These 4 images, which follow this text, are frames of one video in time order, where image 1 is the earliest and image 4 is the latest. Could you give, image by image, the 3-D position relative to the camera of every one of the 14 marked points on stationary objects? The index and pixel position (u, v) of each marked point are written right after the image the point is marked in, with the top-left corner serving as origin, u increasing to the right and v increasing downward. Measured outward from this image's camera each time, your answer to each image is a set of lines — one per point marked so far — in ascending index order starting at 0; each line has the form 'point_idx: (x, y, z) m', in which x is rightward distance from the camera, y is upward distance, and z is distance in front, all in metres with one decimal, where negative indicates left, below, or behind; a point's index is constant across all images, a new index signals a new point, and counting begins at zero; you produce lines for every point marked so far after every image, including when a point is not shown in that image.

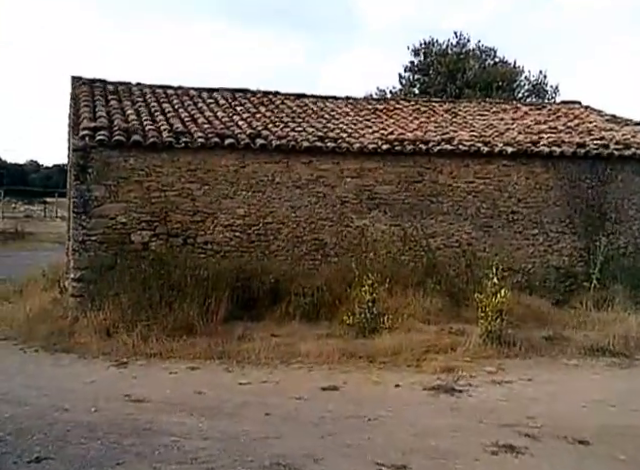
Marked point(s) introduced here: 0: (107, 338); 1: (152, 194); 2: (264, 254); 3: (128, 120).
0: (-2.8, -1.4, +8.3) m
1: (-2.7, +0.6, +9.7) m
2: (-1.0, -0.3, +10.3) m
3: (-3.2, +1.9, +10.3) m
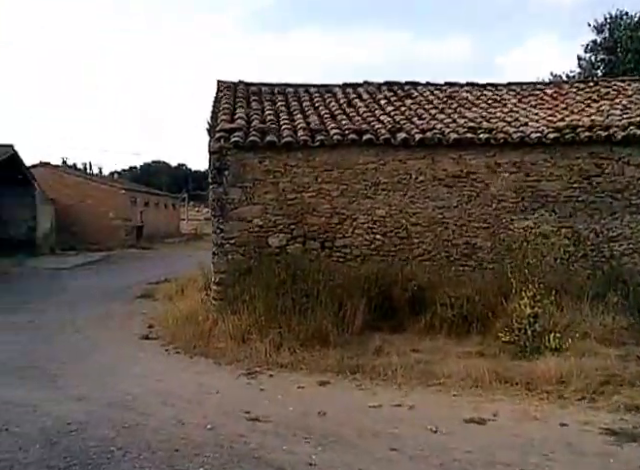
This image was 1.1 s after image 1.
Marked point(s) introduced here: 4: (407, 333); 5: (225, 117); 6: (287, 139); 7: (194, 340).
0: (-1.0, -1.4, +8.0) m
1: (-0.5, +0.6, +9.3) m
2: (+1.3, -0.4, +9.4) m
3: (-0.9, +1.9, +10.1) m
4: (+1.2, -1.3, +8.5) m
5: (-1.5, +1.9, +10.3) m
6: (-0.5, +1.4, +9.3) m
7: (-1.7, -1.5, +8.6) m
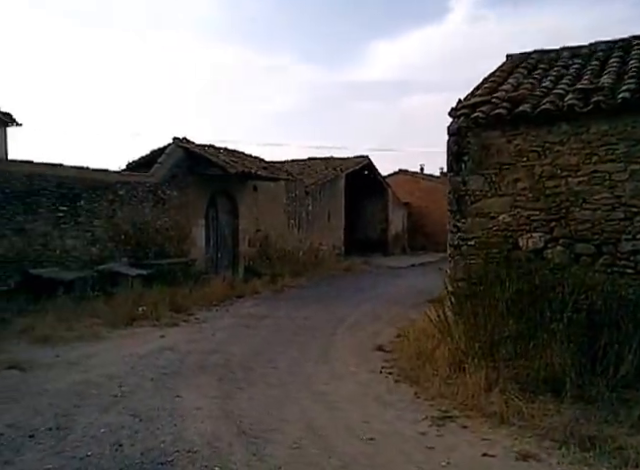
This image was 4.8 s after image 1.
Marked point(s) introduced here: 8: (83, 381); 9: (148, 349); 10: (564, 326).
0: (+1.3, -1.4, +6.1) m
1: (+2.5, +0.6, +6.9) m
2: (+4.0, -0.4, +6.1) m
3: (+2.6, +1.8, +7.8) m
4: (+3.4, -1.4, +5.4) m
5: (+2.1, +2.0, +8.3) m
6: (+2.5, +1.4, +6.9) m
7: (+1.0, -1.4, +7.0) m
8: (-3.0, -1.9, +8.0) m
9: (-2.9, -1.9, +10.5) m
10: (+2.3, -0.8, +5.9) m
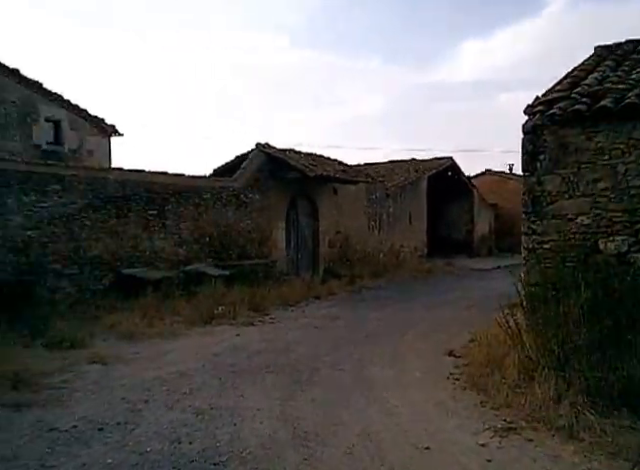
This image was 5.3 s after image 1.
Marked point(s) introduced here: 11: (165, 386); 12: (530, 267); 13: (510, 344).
0: (+1.8, -1.4, +5.8) m
1: (+3.2, +0.6, +6.5) m
2: (+4.6, -0.4, +5.4) m
3: (+3.4, +1.8, +7.3) m
4: (+3.9, -1.4, +4.8) m
5: (+3.0, +1.9, +7.9) m
6: (+3.2, +1.4, +6.4) m
7: (+1.7, -1.4, +6.8) m
8: (-2.2, -1.9, +8.2) m
9: (-1.7, -1.9, +10.8) m
10: (+2.9, -0.9, +5.5) m
11: (-1.9, -1.9, +7.7) m
12: (+2.3, -0.3, +7.0) m
13: (+2.1, -1.2, +6.8) m
